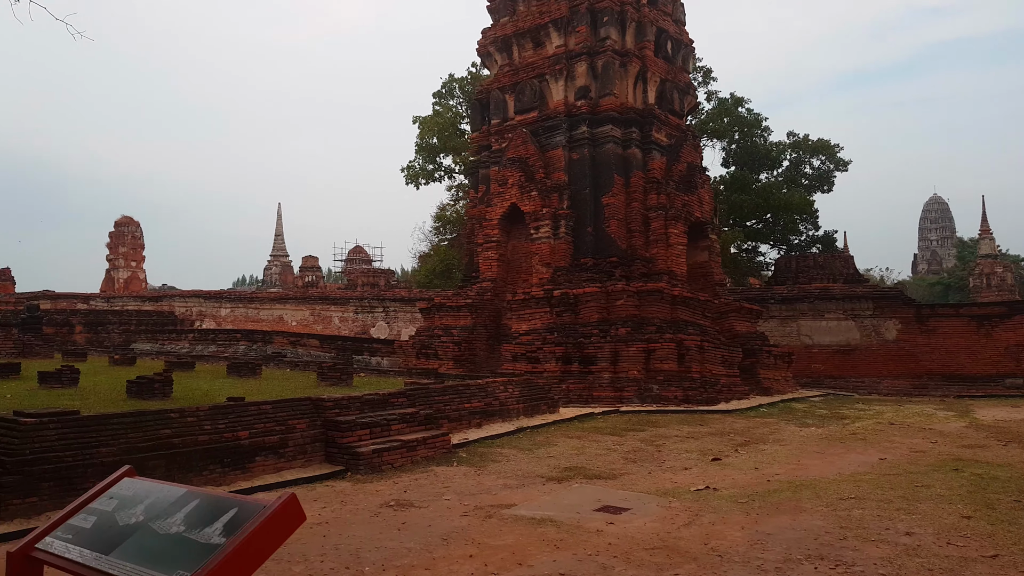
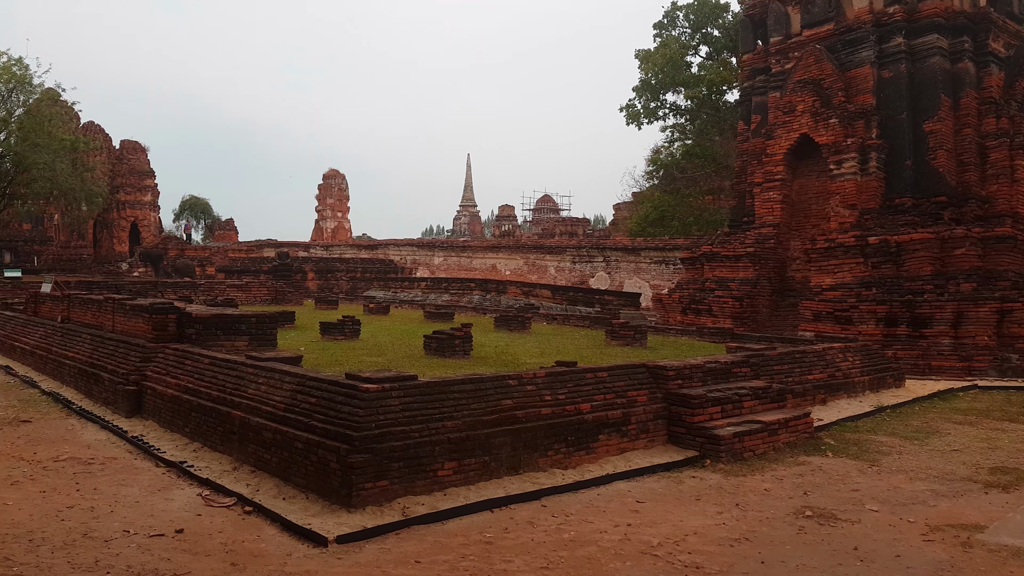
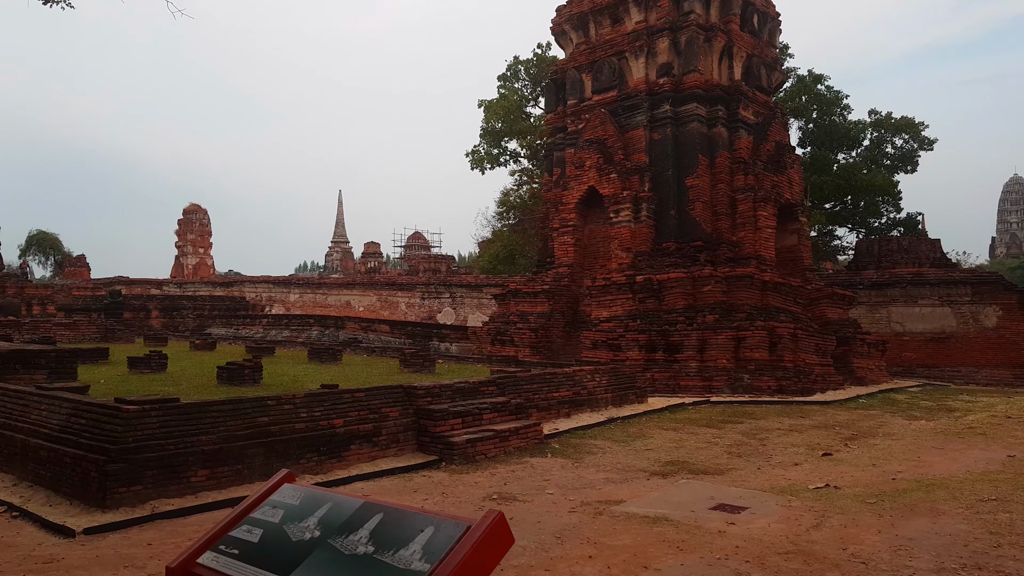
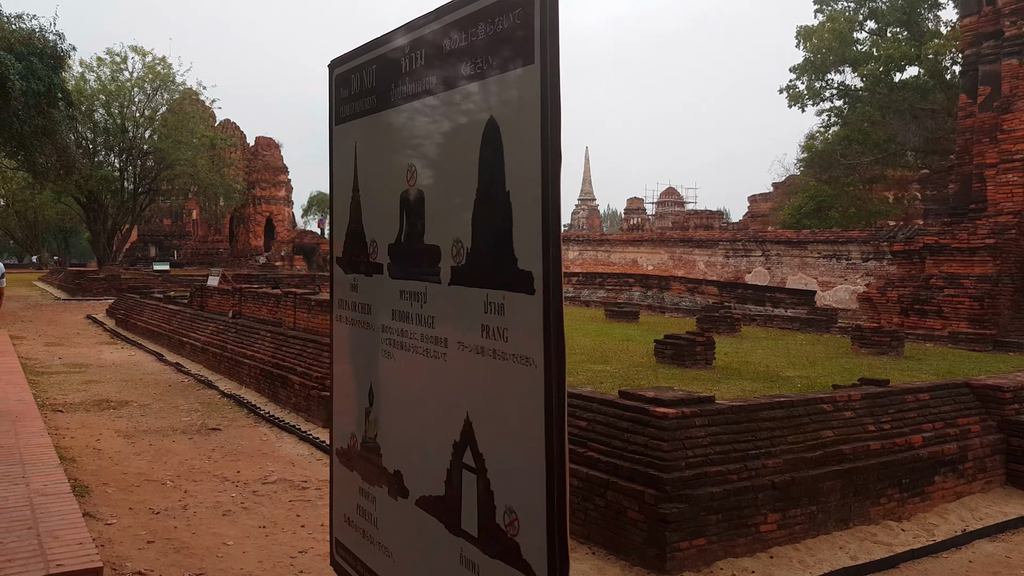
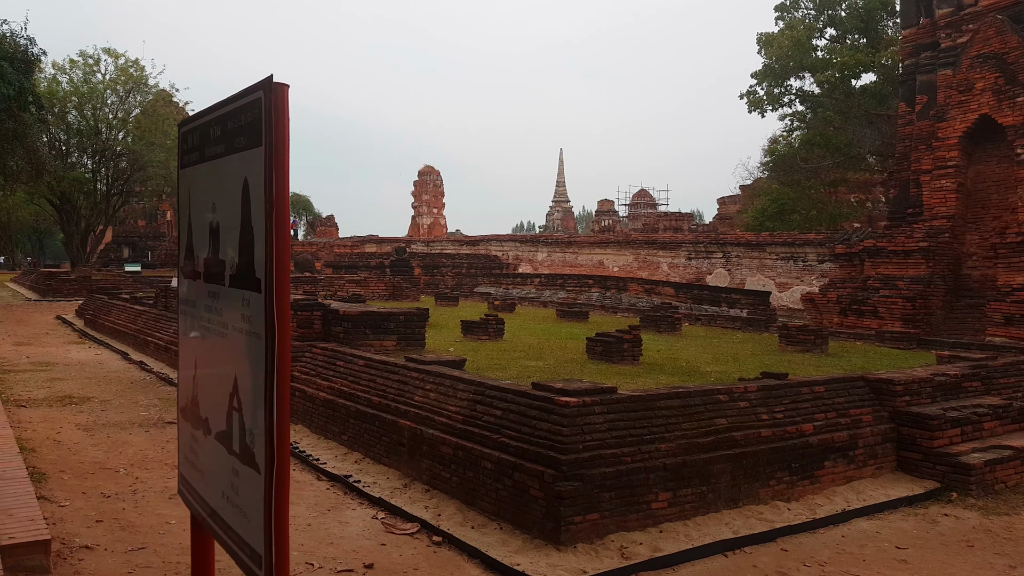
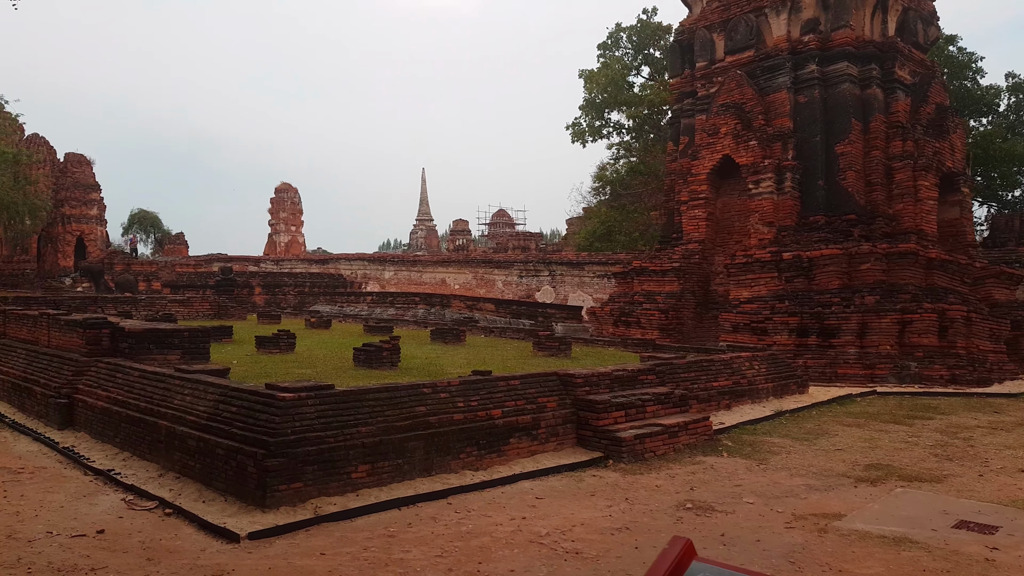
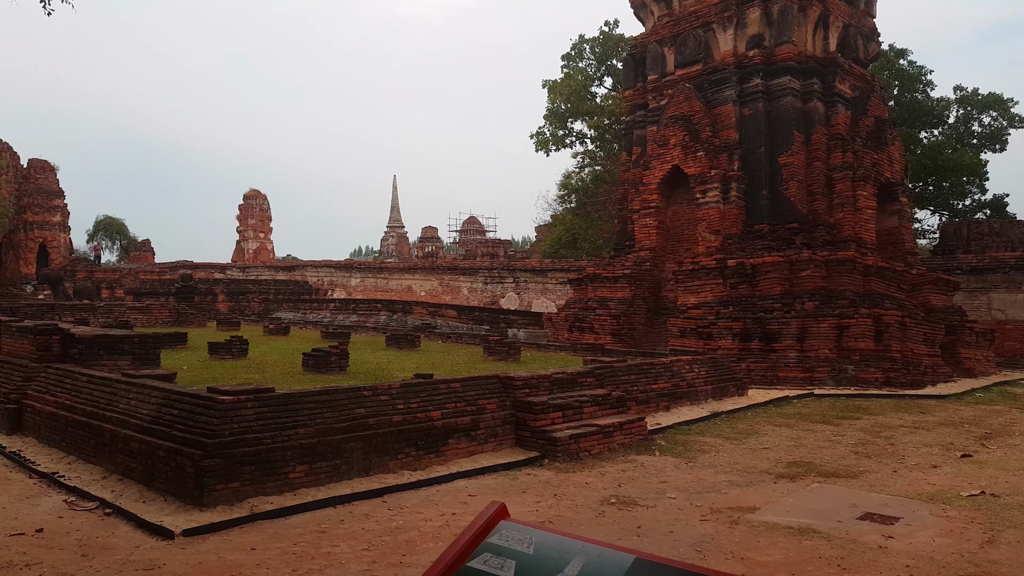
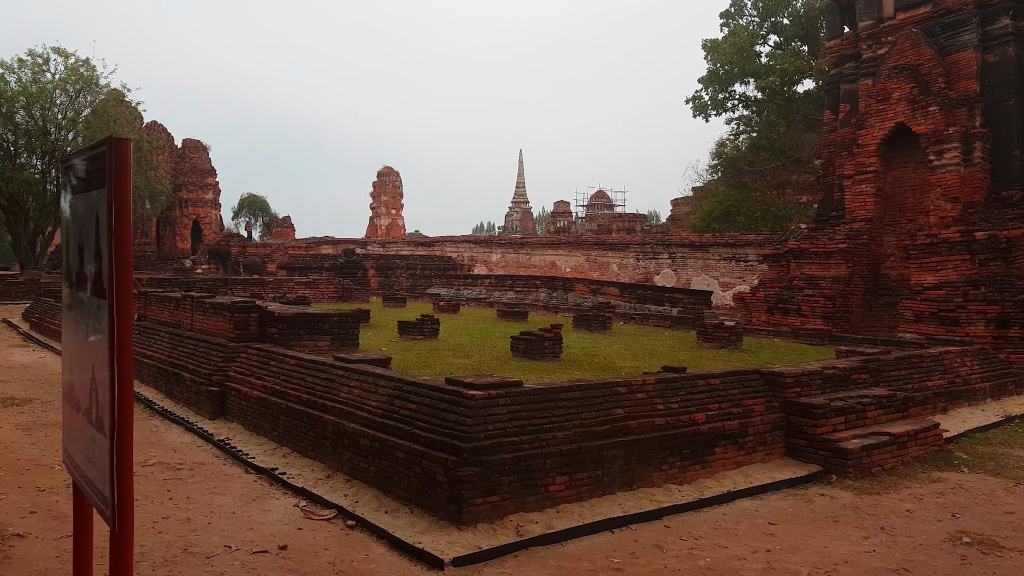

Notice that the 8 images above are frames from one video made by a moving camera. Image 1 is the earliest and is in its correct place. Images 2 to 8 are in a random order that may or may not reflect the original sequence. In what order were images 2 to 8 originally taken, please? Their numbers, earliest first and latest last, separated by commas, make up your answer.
3, 7, 6, 2, 8, 5, 4
